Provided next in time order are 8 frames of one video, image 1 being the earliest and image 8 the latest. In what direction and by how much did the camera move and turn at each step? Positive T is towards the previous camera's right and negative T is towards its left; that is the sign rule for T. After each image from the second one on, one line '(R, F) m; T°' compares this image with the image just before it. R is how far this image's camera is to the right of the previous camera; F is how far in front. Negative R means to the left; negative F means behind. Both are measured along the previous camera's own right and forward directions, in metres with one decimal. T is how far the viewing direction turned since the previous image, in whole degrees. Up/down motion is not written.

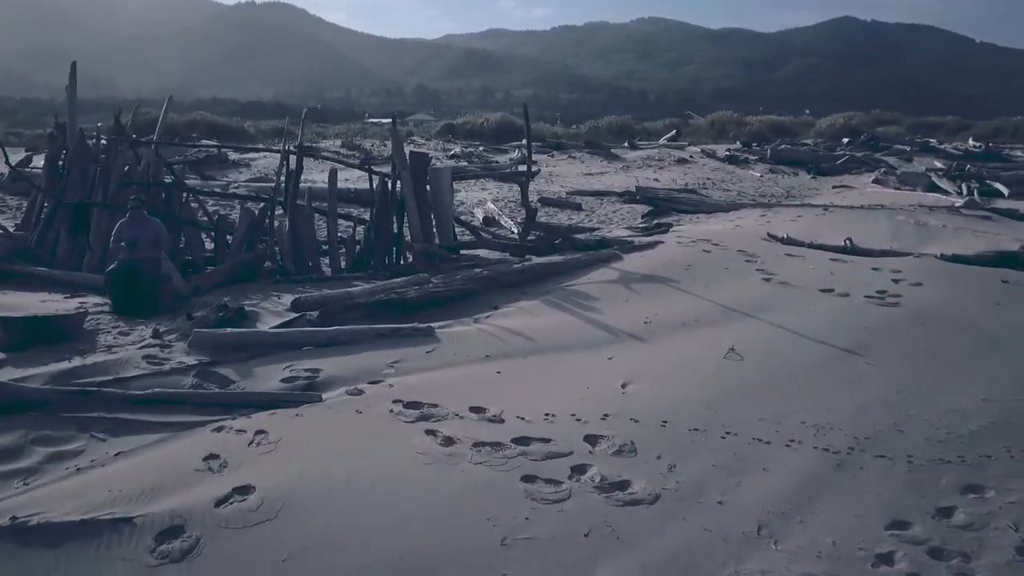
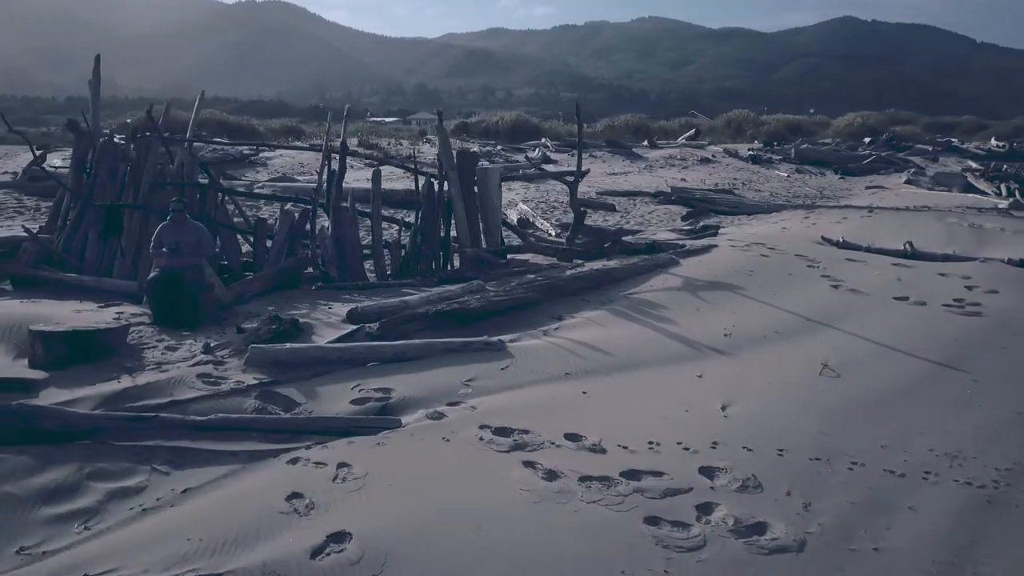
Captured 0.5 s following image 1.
(-0.6, +0.5) m; 0°
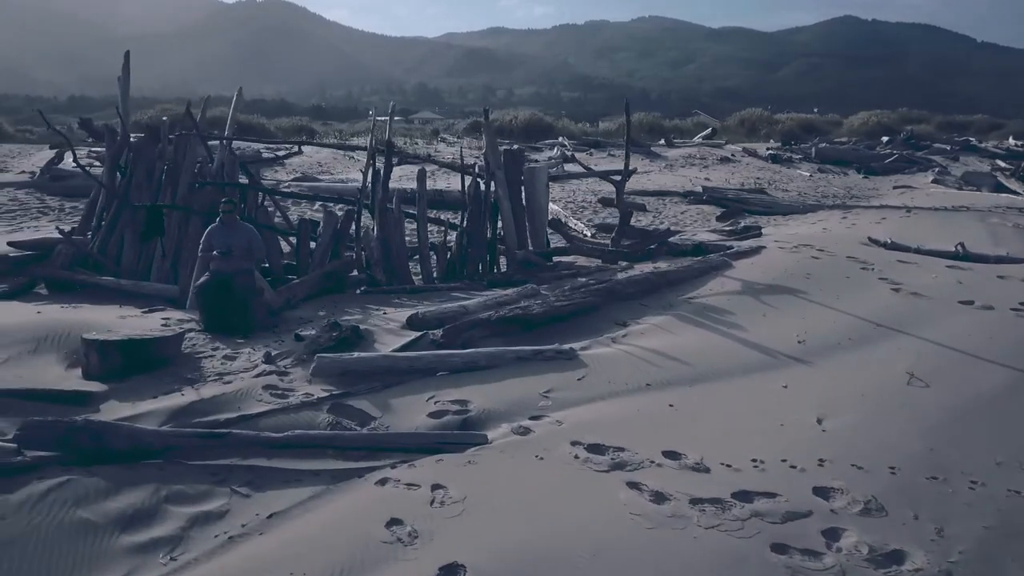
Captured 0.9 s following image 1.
(-0.5, +0.3) m; 0°
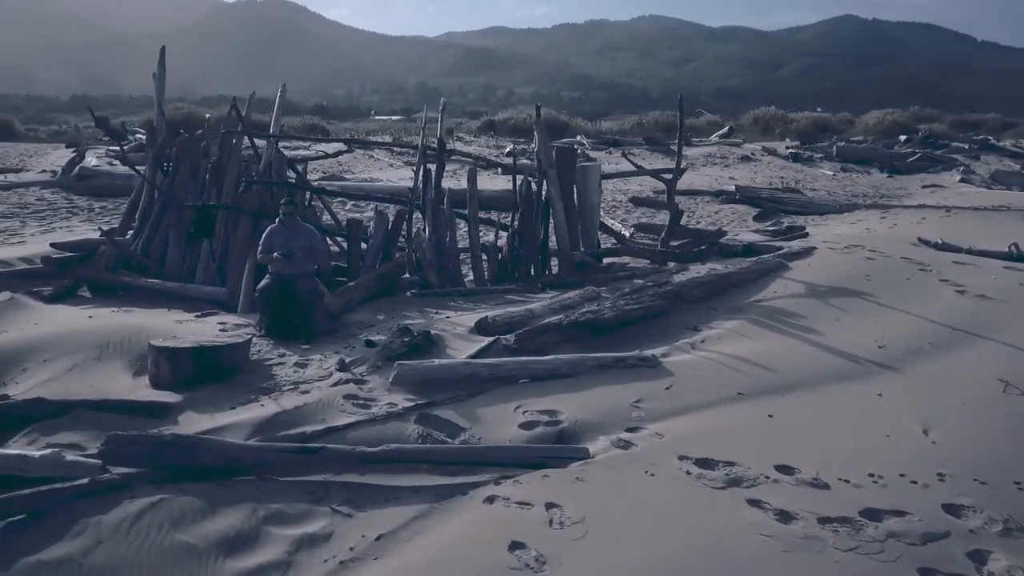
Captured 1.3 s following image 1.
(-0.5, +0.2) m; 0°
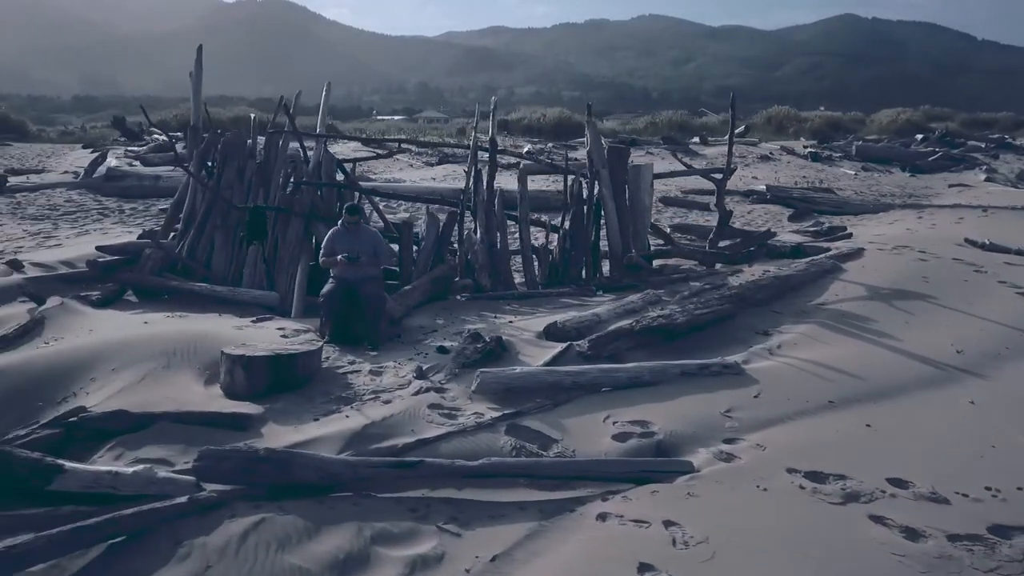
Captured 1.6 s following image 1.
(-0.5, +0.2) m; 0°
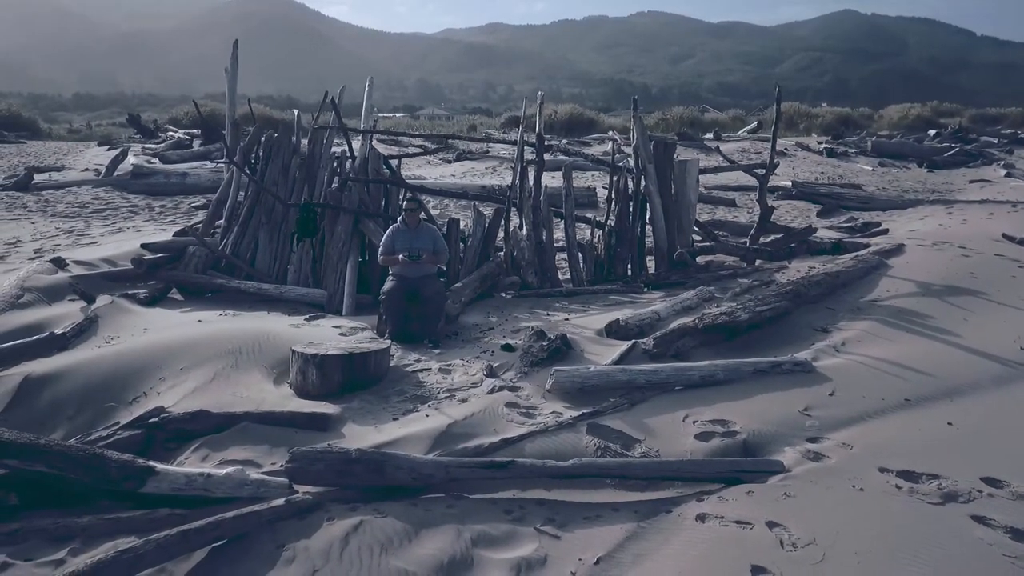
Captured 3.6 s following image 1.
(-0.4, +0.1) m; 0°
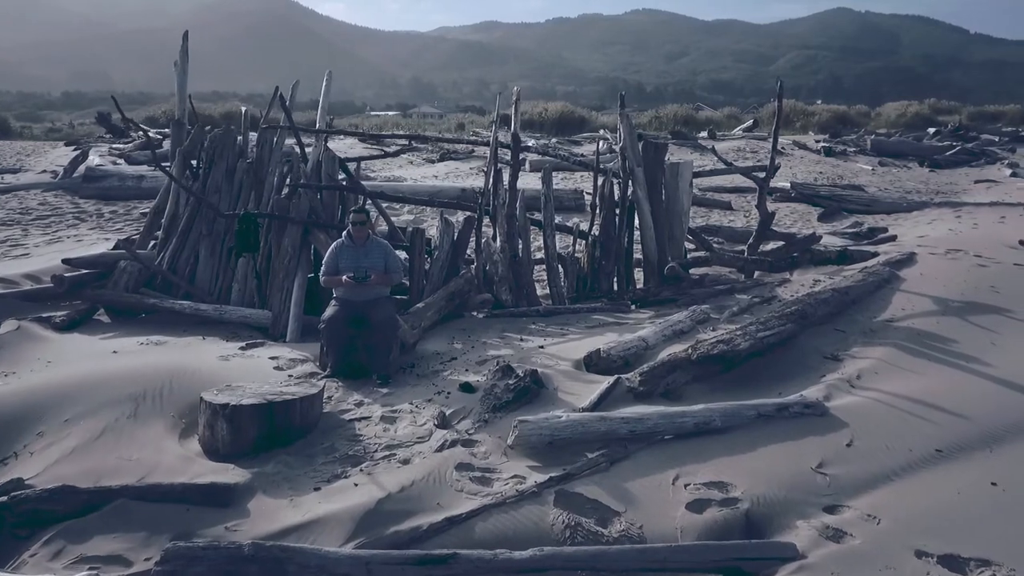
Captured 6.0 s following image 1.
(+0.2, +0.8) m; 0°
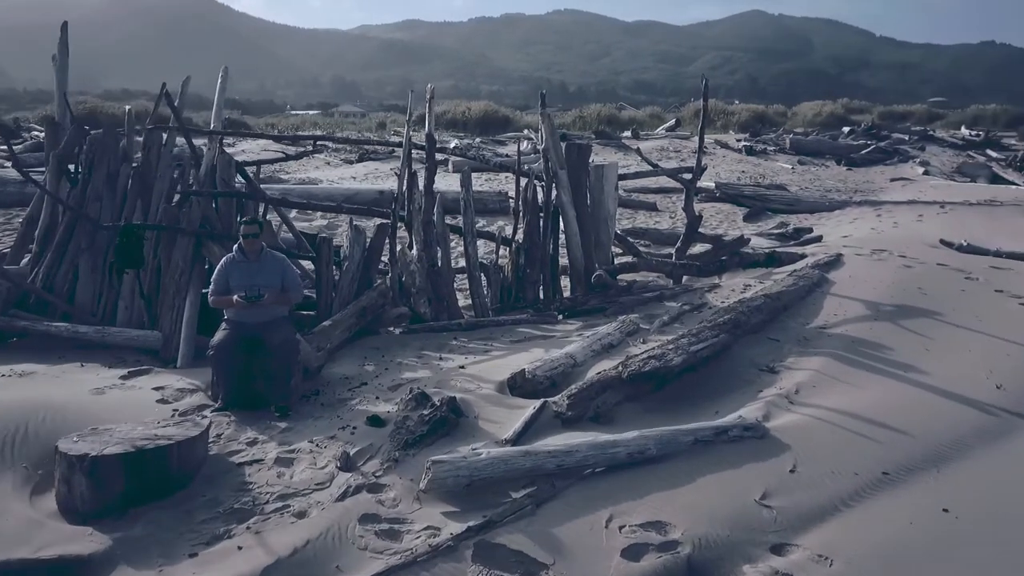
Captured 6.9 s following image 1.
(+0.1, +0.4) m; +5°
